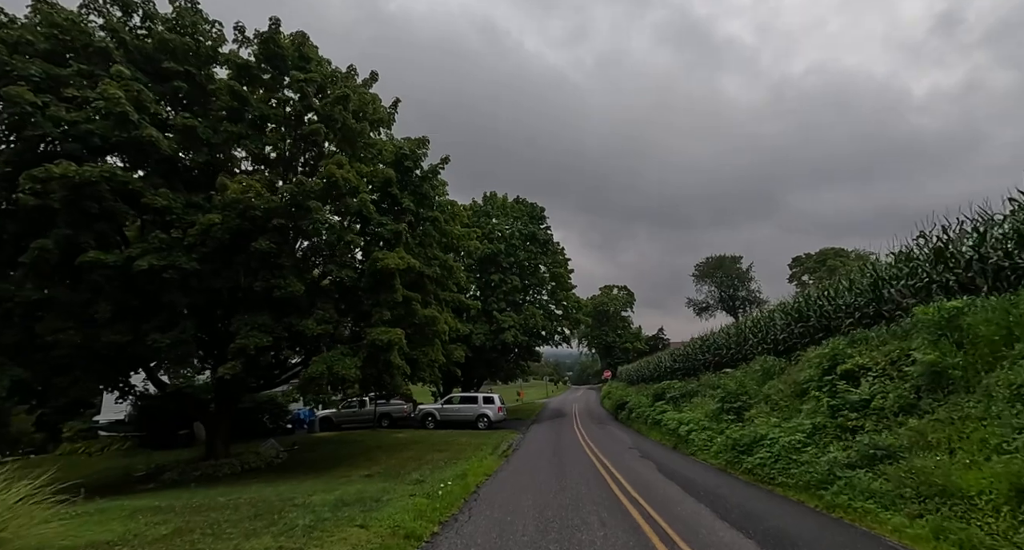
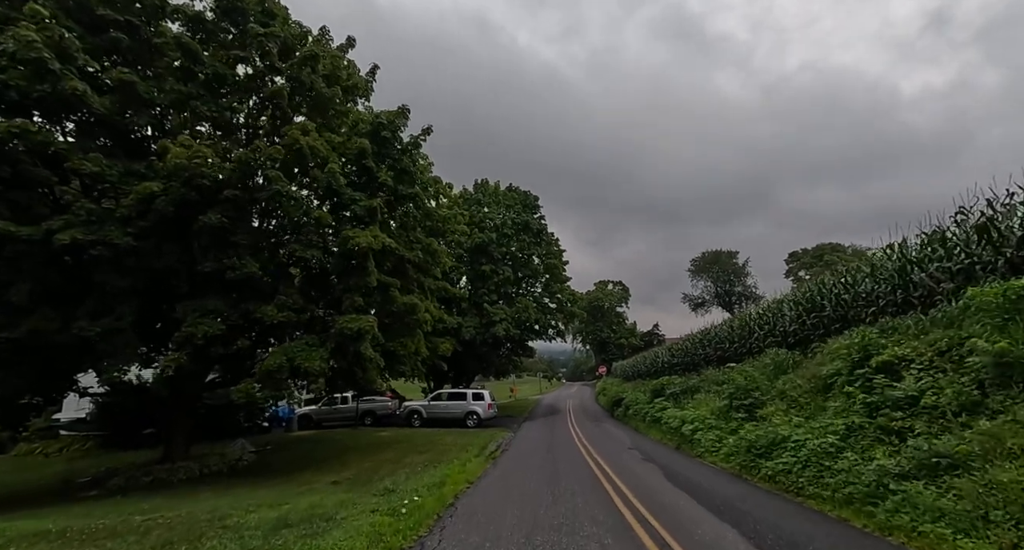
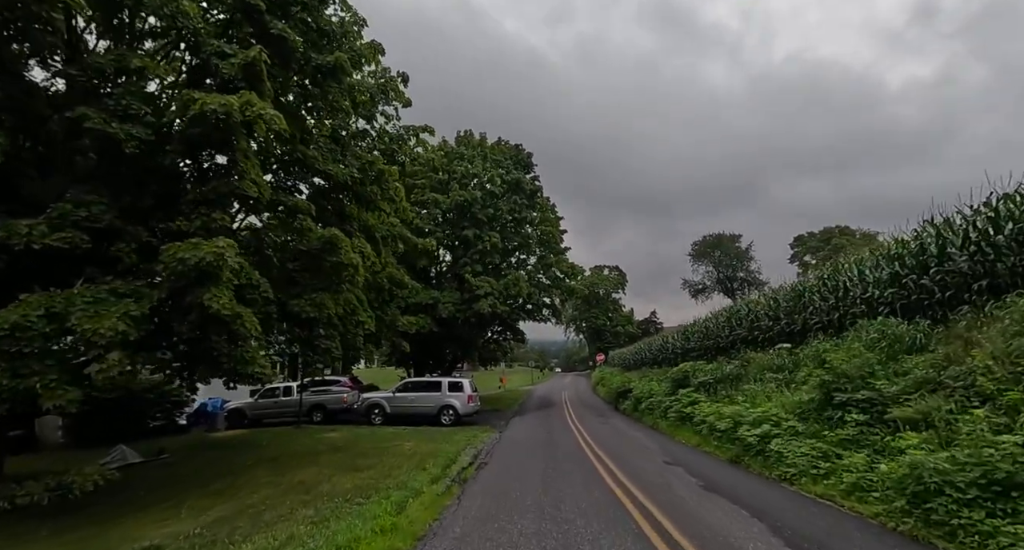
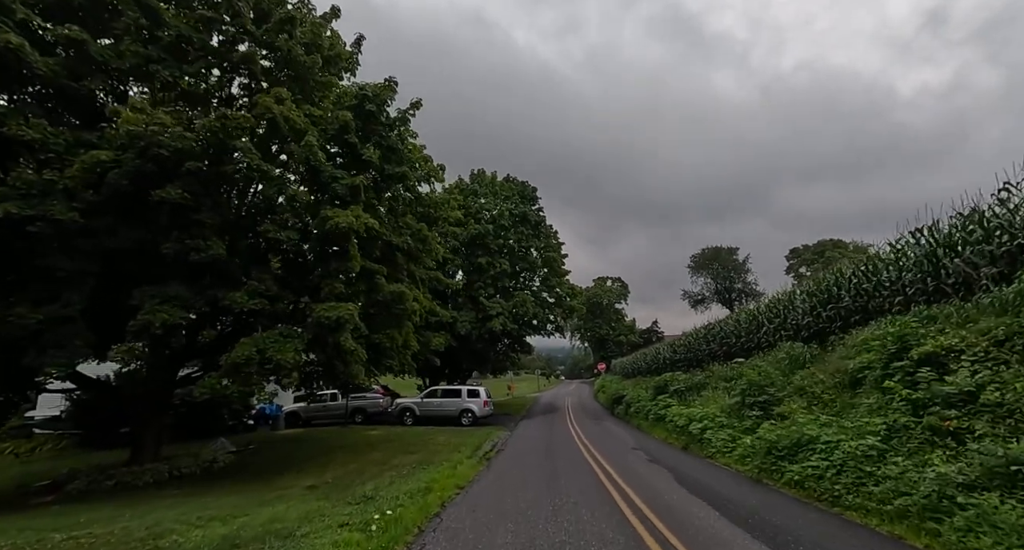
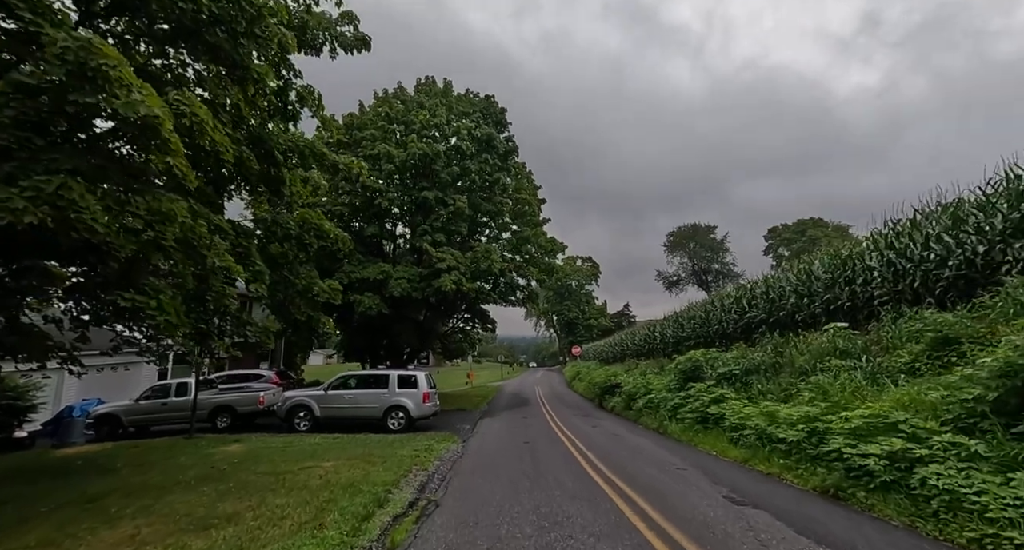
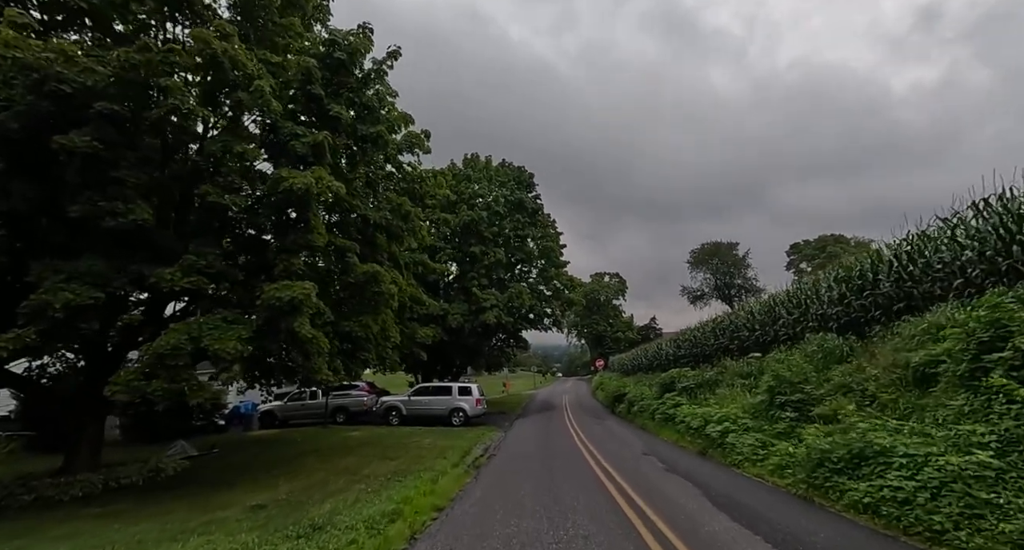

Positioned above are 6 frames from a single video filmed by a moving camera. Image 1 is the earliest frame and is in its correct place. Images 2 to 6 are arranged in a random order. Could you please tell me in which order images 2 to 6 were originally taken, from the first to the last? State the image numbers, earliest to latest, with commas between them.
2, 4, 6, 3, 5
